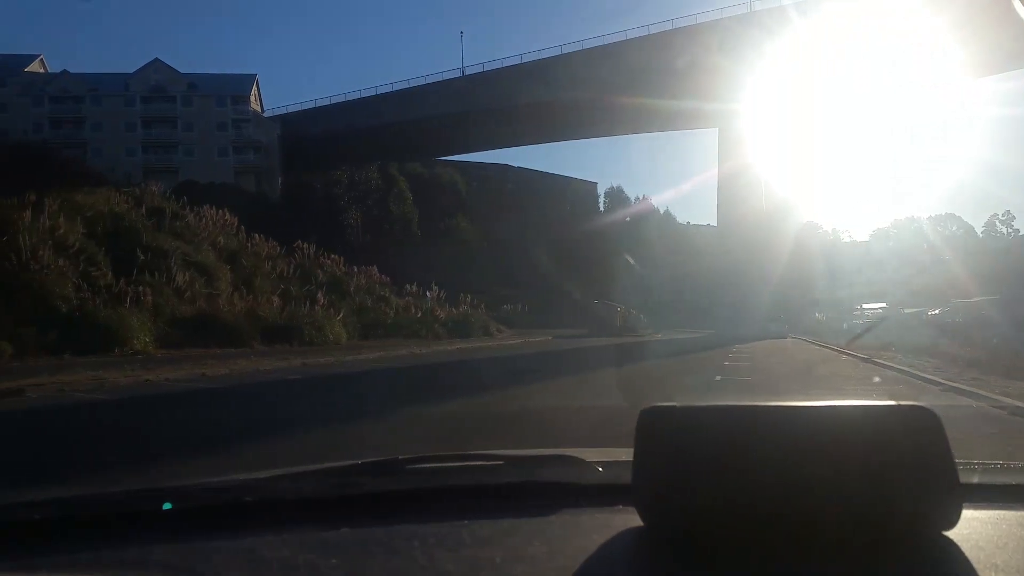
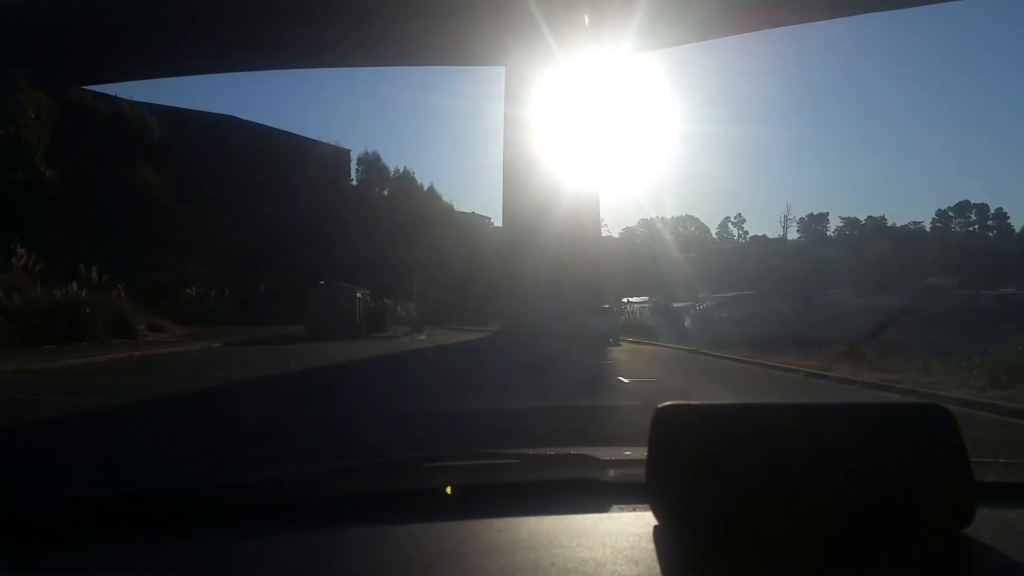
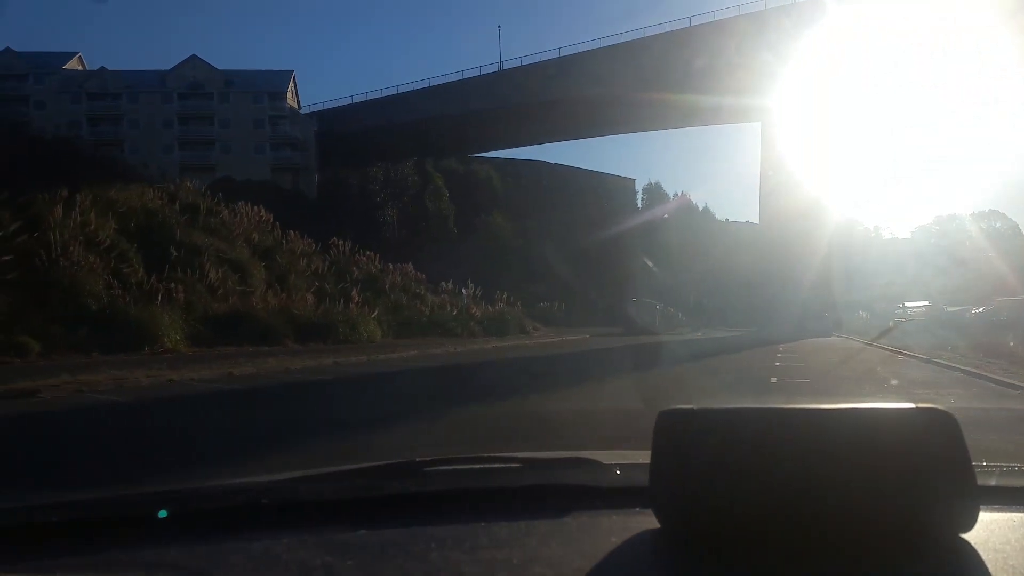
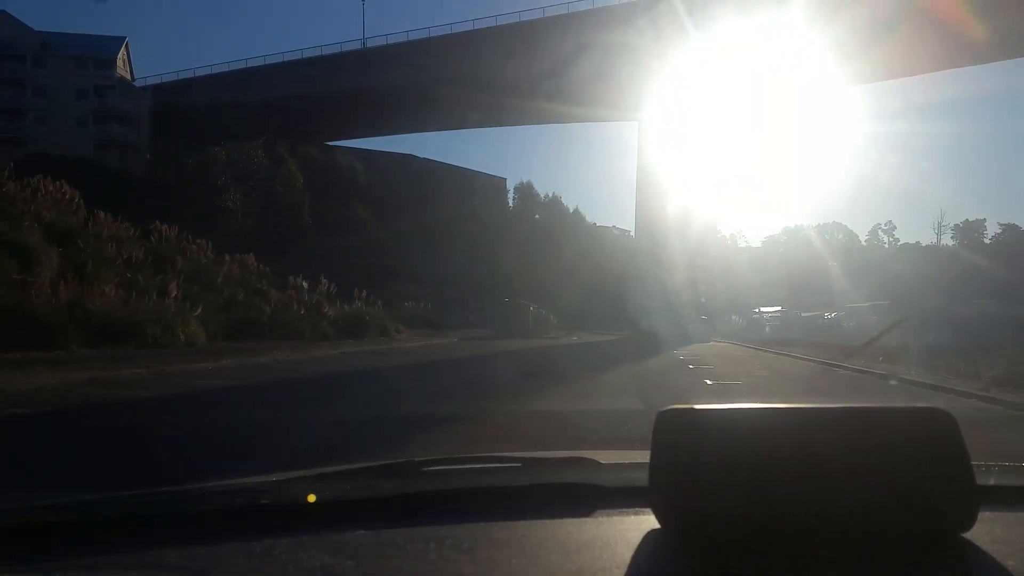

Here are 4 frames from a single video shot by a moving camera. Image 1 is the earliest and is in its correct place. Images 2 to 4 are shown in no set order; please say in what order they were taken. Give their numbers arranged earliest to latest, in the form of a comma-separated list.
3, 4, 2
